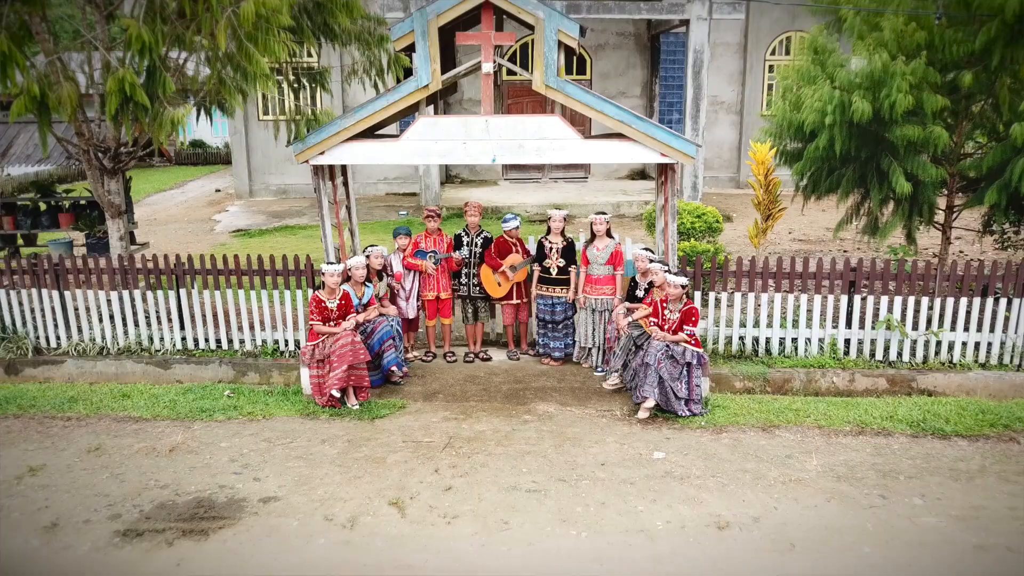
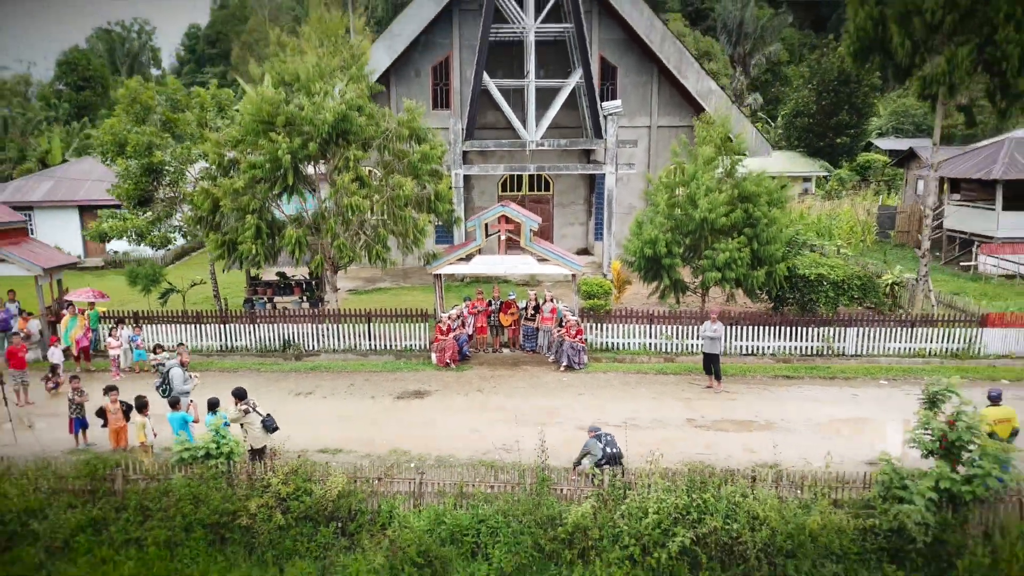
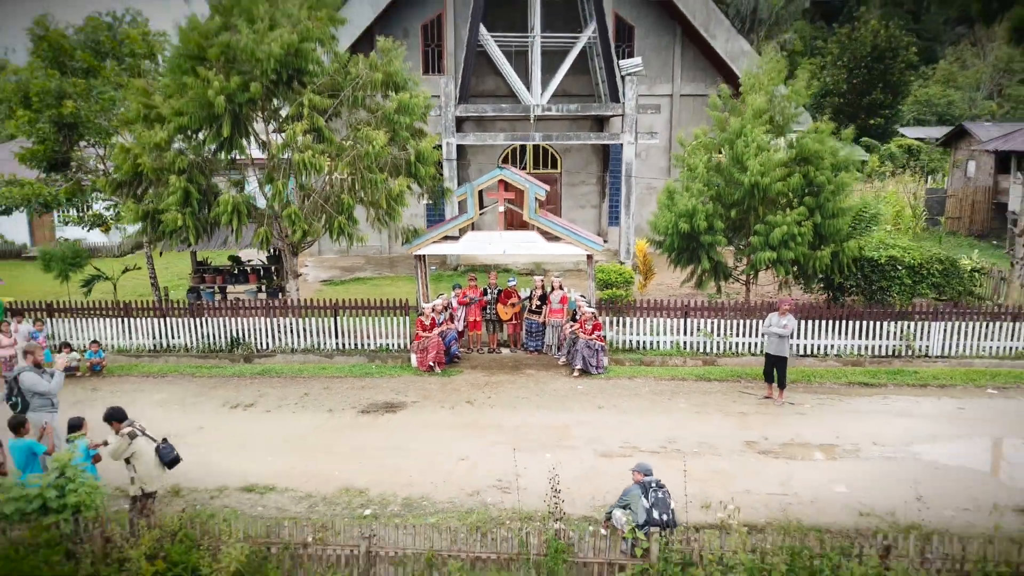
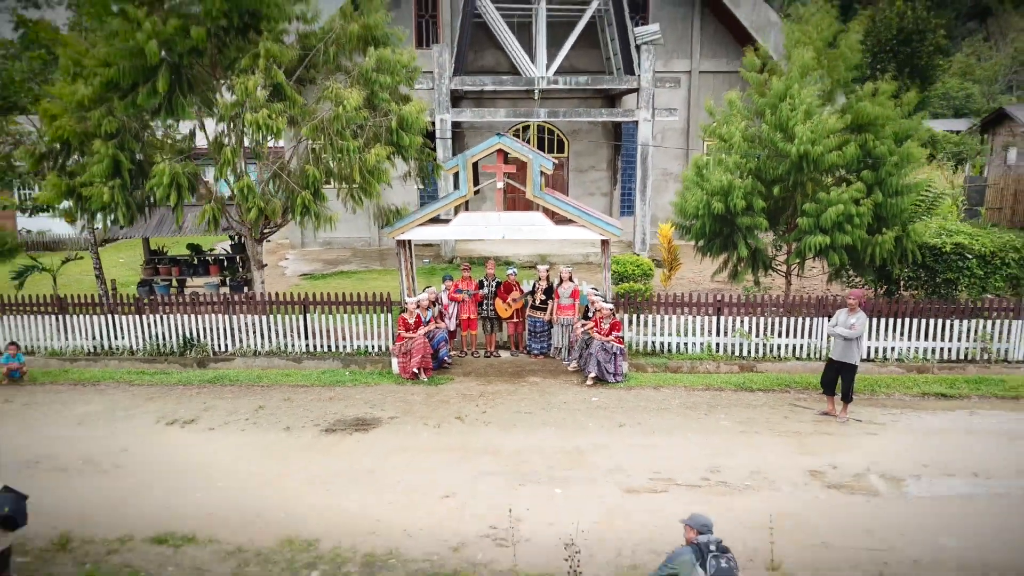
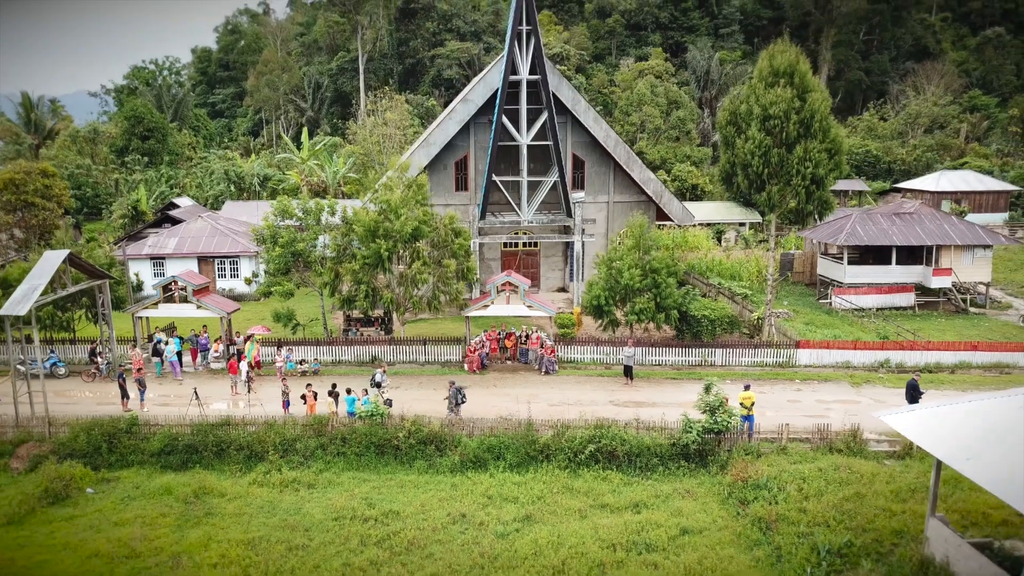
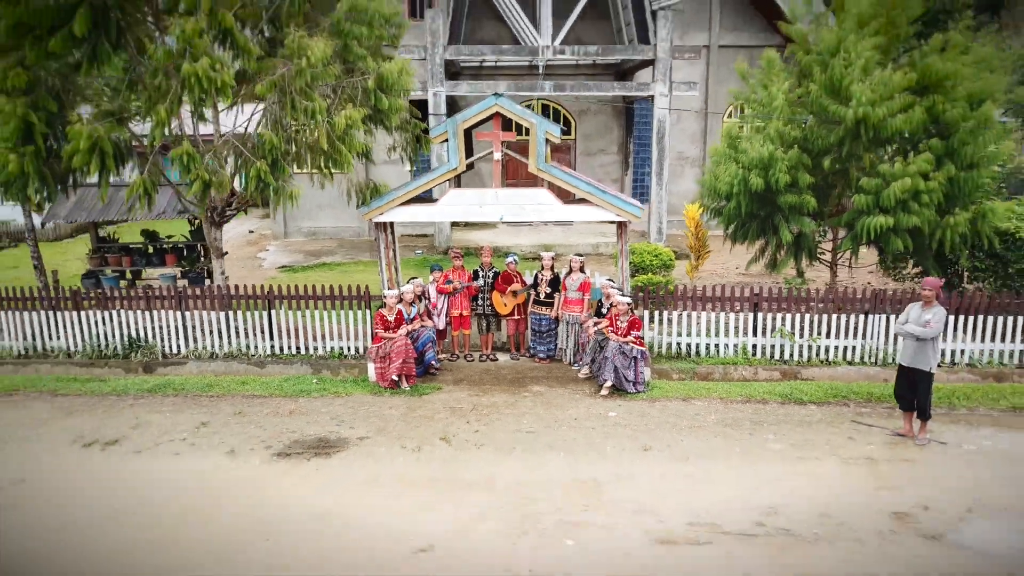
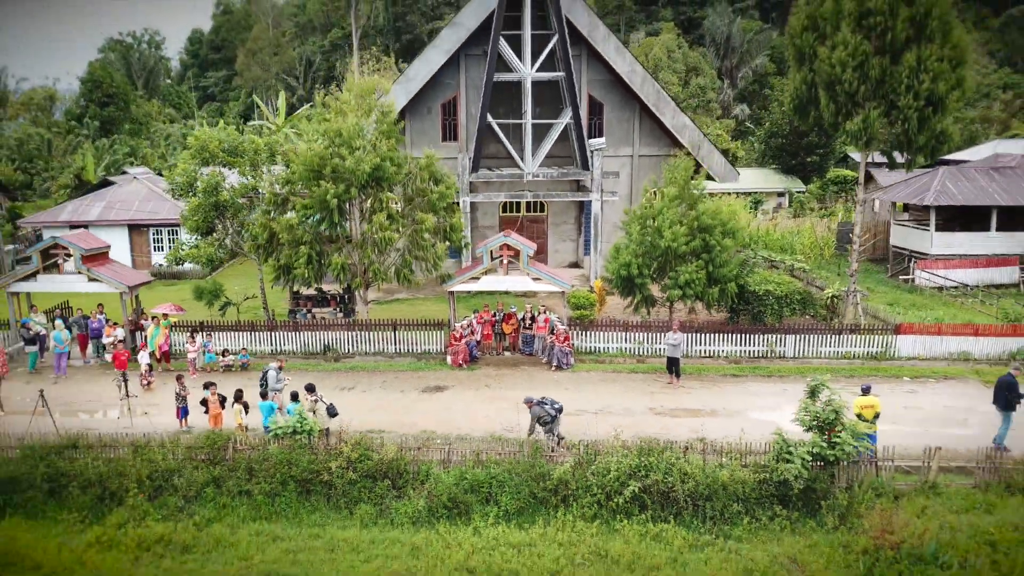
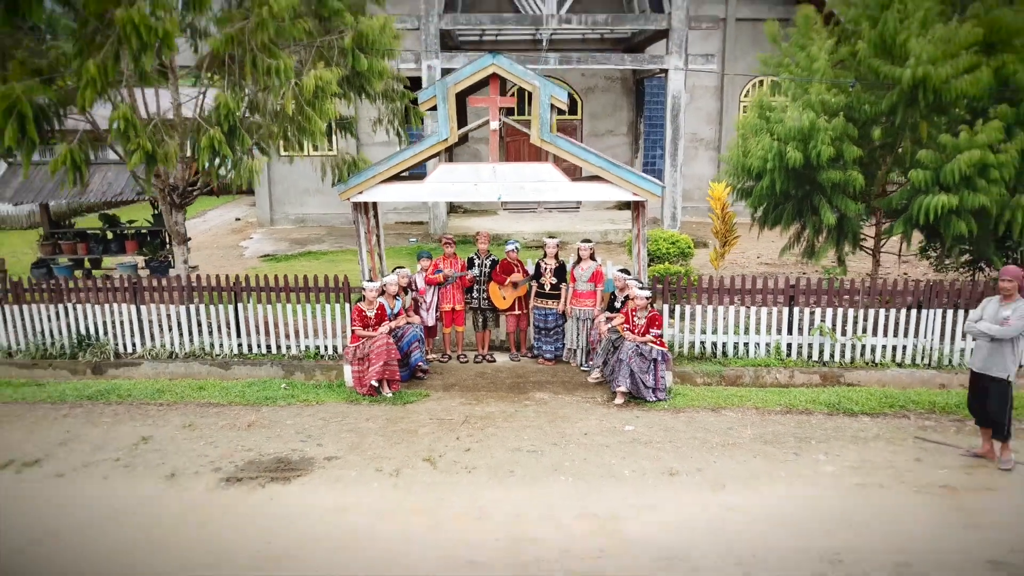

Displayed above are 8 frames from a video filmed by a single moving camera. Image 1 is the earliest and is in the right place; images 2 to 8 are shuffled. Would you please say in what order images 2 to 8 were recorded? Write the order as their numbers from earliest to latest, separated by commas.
8, 6, 4, 3, 2, 7, 5
